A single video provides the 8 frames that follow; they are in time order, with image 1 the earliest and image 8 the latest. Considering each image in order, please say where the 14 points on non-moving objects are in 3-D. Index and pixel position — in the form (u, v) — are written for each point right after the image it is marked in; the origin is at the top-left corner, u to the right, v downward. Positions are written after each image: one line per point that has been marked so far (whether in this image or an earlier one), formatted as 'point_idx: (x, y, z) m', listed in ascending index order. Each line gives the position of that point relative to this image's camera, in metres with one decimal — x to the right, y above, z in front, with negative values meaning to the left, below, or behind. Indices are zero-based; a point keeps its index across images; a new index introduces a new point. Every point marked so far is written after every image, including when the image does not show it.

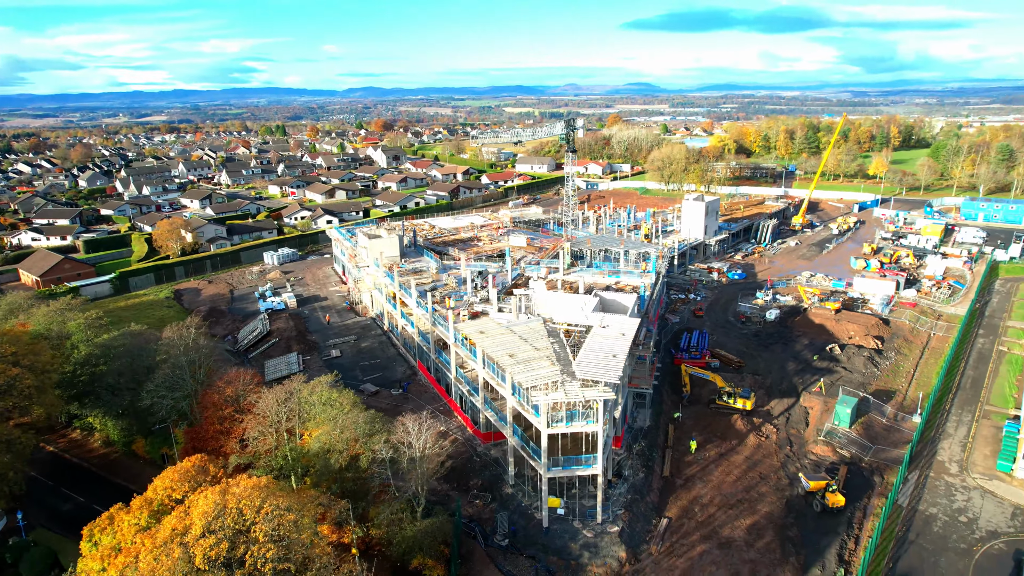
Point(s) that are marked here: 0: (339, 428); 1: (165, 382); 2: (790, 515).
0: (-3.8, -3.2, +14.8) m
1: (-9.6, -2.5, +18.1) m
2: (+7.3, -5.9, +17.1) m
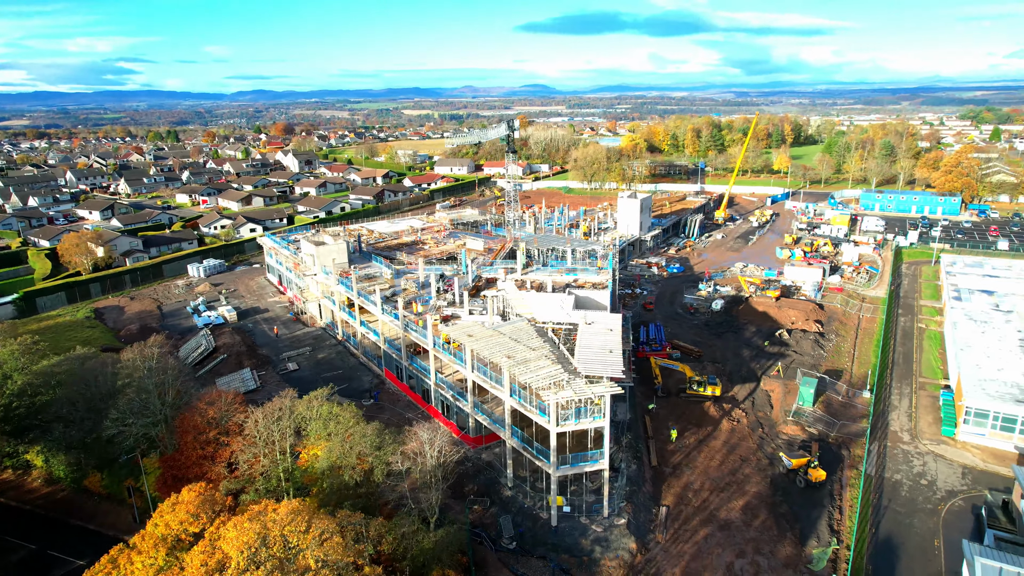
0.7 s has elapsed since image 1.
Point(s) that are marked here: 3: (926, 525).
0: (-3.5, -3.4, +14.2) m
1: (-9.6, -3.0, +16.6) m
2: (+7.3, -5.6, +18.0) m
3: (+10.7, -6.1, +17.0) m
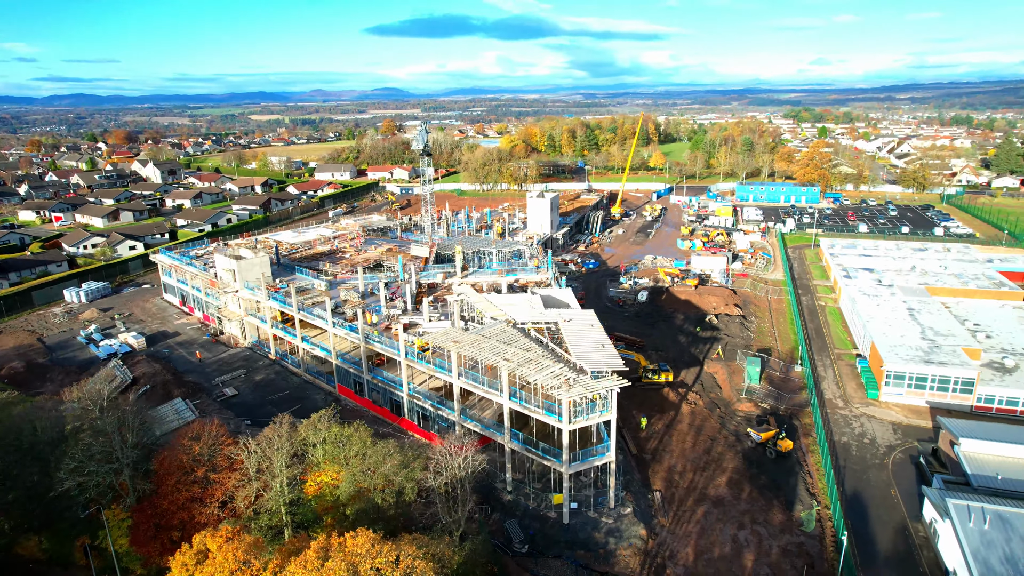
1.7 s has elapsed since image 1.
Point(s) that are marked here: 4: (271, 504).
0: (-2.8, -3.6, +13.4) m
1: (-9.3, -3.6, +14.5) m
2: (+7.1, -5.3, +19.4) m
3: (+10.7, -5.5, +19.0) m
4: (-5.1, -4.5, +13.7) m
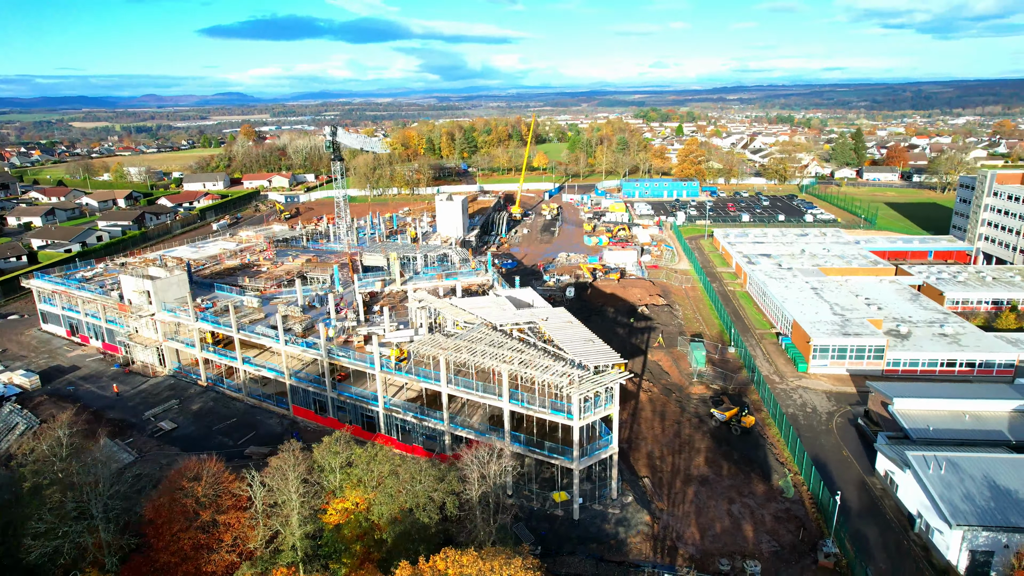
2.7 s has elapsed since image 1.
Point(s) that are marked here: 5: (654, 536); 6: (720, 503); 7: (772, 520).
0: (-2.0, -3.8, +12.8) m
1: (-8.6, -4.2, +12.5) m
2: (+6.6, -4.9, +20.6) m
3: (+10.2, -4.9, +21.0) m
4: (-4.2, -4.8, +12.6) m
5: (+3.5, -6.2, +16.5) m
6: (+5.6, -5.8, +17.8) m
7: (+6.7, -6.0, +17.1) m
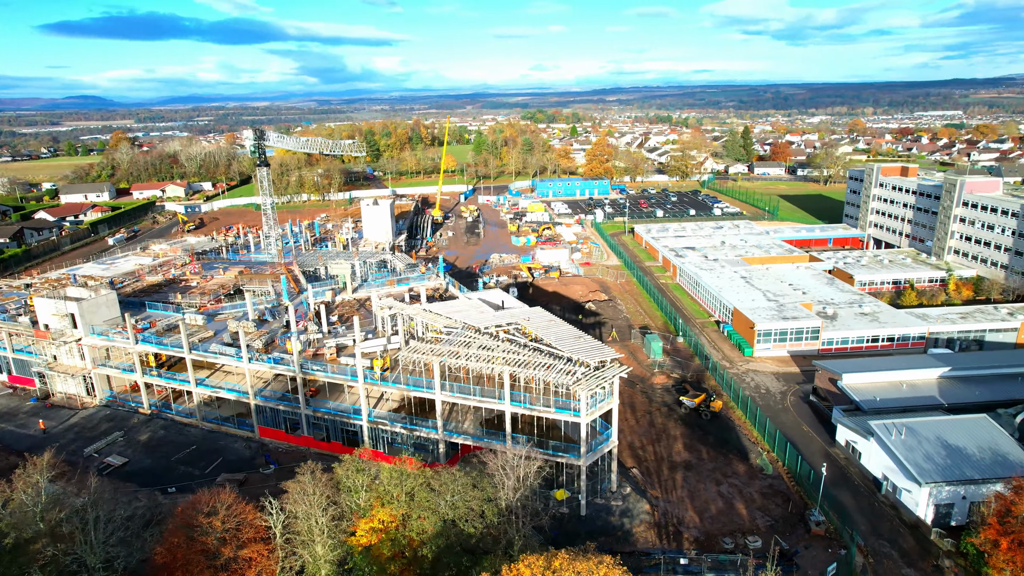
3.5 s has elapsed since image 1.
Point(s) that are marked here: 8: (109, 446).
0: (-1.2, -3.9, +12.4) m
1: (-7.7, -4.6, +11.1) m
2: (+6.0, -4.6, +21.5) m
3: (+9.5, -4.4, +22.4) m
4: (-3.3, -5.0, +11.8) m
5: (+3.7, -6.1, +17.0) m
6: (+5.5, -5.6, +18.6) m
7: (+6.8, -5.7, +18.0) m
8: (-12.2, -4.8, +19.9) m
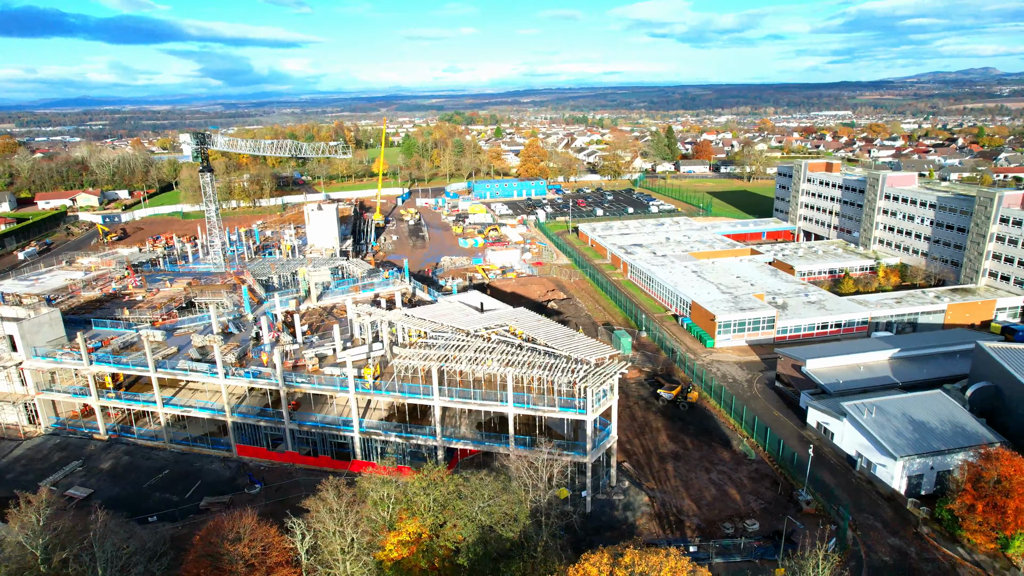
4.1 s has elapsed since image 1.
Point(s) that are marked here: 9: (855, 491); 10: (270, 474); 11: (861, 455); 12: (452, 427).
0: (-0.6, -3.9, +12.2) m
1: (-6.8, -4.9, +10.1) m
2: (+5.5, -4.4, +22.1) m
3: (+8.8, -4.1, +23.4) m
4: (-2.6, -5.1, +11.3) m
5: (+3.8, -6.0, +17.3) m
6: (+5.4, -5.4, +19.1) m
7: (+6.7, -5.5, +18.7) m
8: (-12.4, -5.2, +18.3) m
9: (+9.7, -5.7, +18.6) m
10: (-6.7, -5.1, +18.2) m
11: (+10.3, -4.9, +19.4) m
12: (-1.6, -3.8, +17.9) m
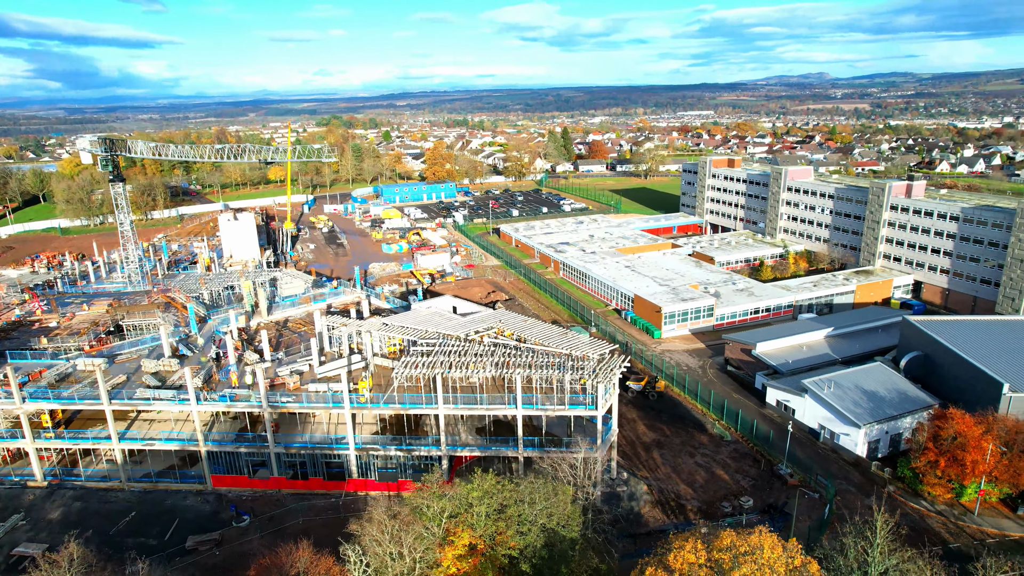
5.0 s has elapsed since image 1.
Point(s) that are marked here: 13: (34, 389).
0: (+0.4, -3.9, +12.0) m
1: (-5.3, -5.2, +8.9) m
2: (+4.8, -4.2, +22.8) m
3: (+7.7, -3.7, +24.7) m
4: (-1.3, -5.2, +10.8) m
5: (+4.0, -5.8, +17.8) m
6: (+5.2, -5.2, +19.9) m
7: (+6.6, -5.2, +19.7) m
8: (-12.2, -5.9, +16.0) m
9: (+9.5, -5.3, +20.1) m
10: (-6.5, -5.5, +16.9) m
11: (+9.9, -4.4, +21.0) m
12: (-1.6, -3.9, +17.5) m
13: (-13.0, -2.8, +17.9) m
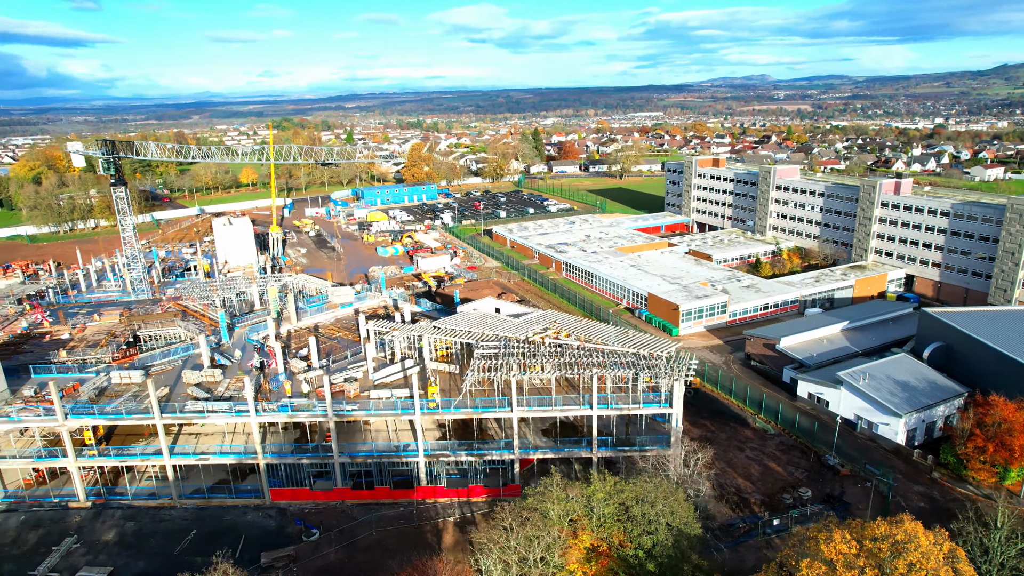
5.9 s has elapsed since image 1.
0: (+2.6, -3.9, +12.0) m
1: (-2.9, -5.3, +8.4) m
2: (+6.1, -4.1, +23.0) m
3: (+9.0, -3.6, +25.1) m
4: (+1.0, -5.2, +10.7) m
5: (+5.8, -5.7, +18.0) m
6: (+6.8, -5.1, +20.1) m
7: (+8.2, -5.1, +20.1) m
8: (-10.2, -6.2, +15.1) m
9: (+11.1, -5.1, +20.7) m
10: (-4.7, -5.6, +16.4) m
11: (+11.4, -4.3, +21.6) m
12: (+0.2, -3.9, +17.3) m
13: (-11.3, -3.0, +16.9) m
